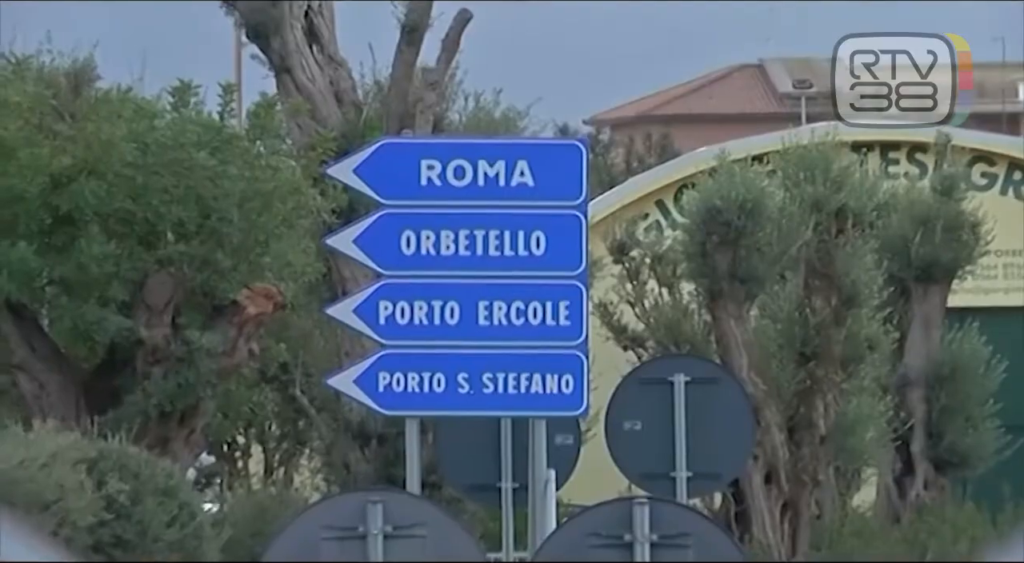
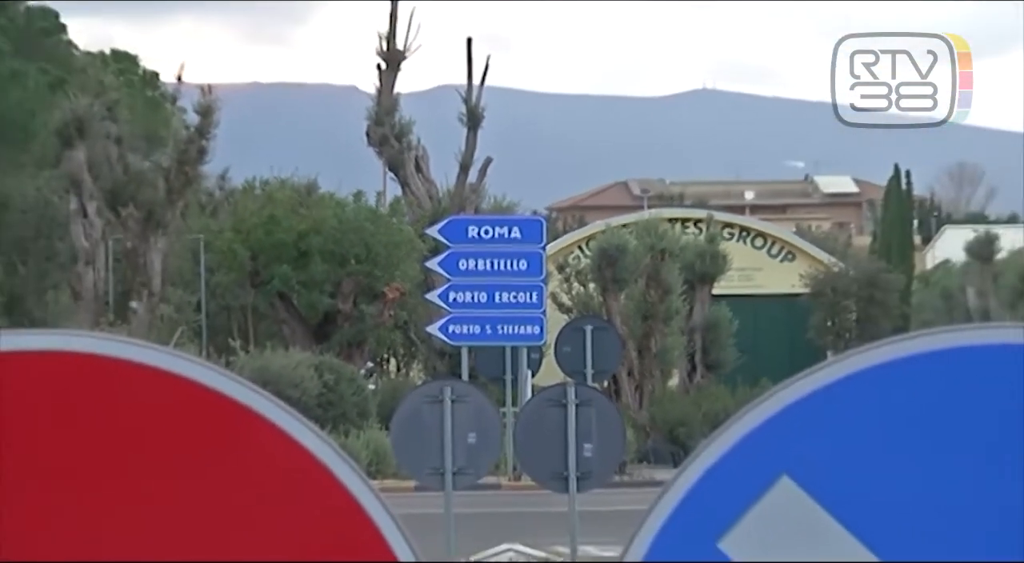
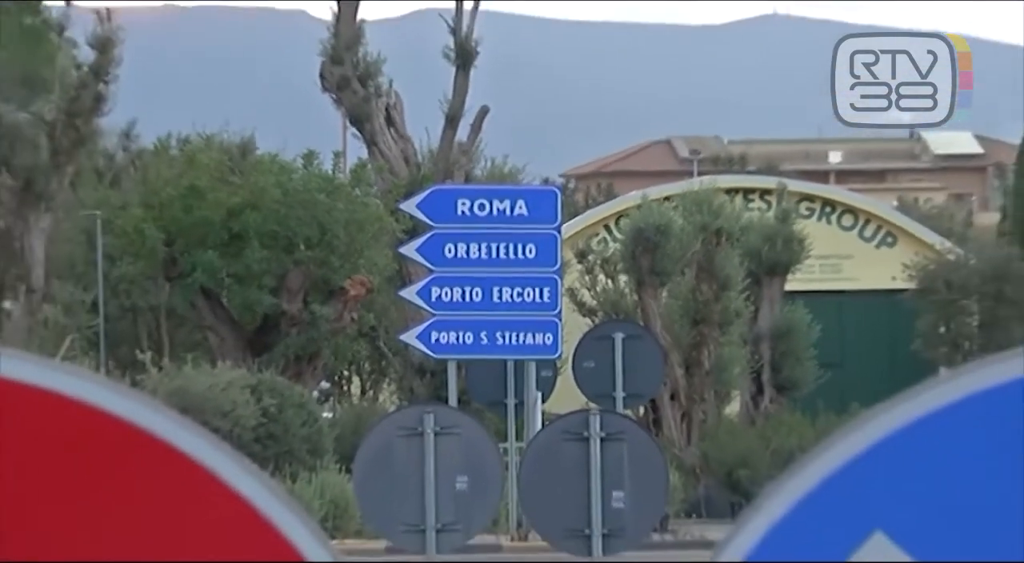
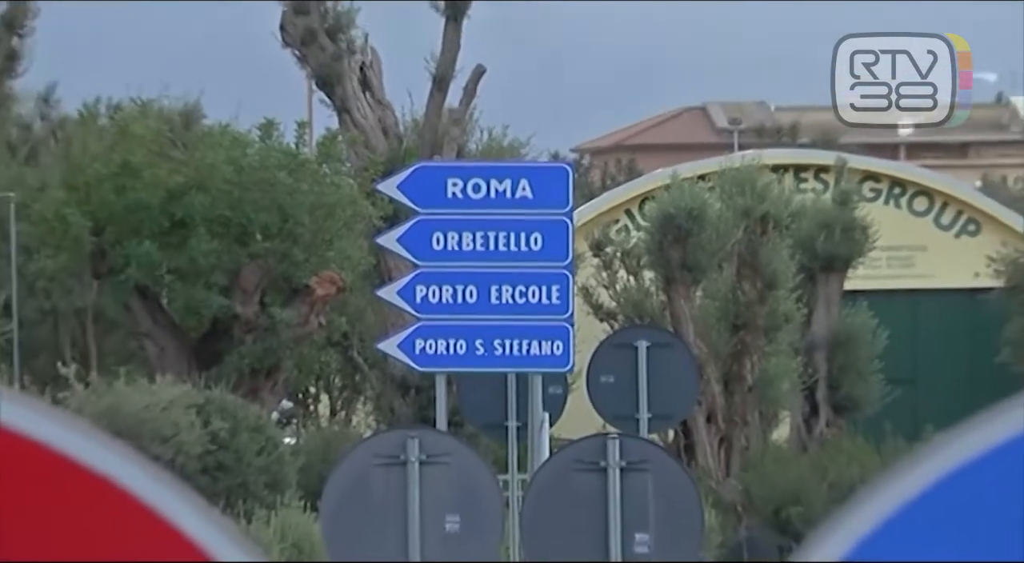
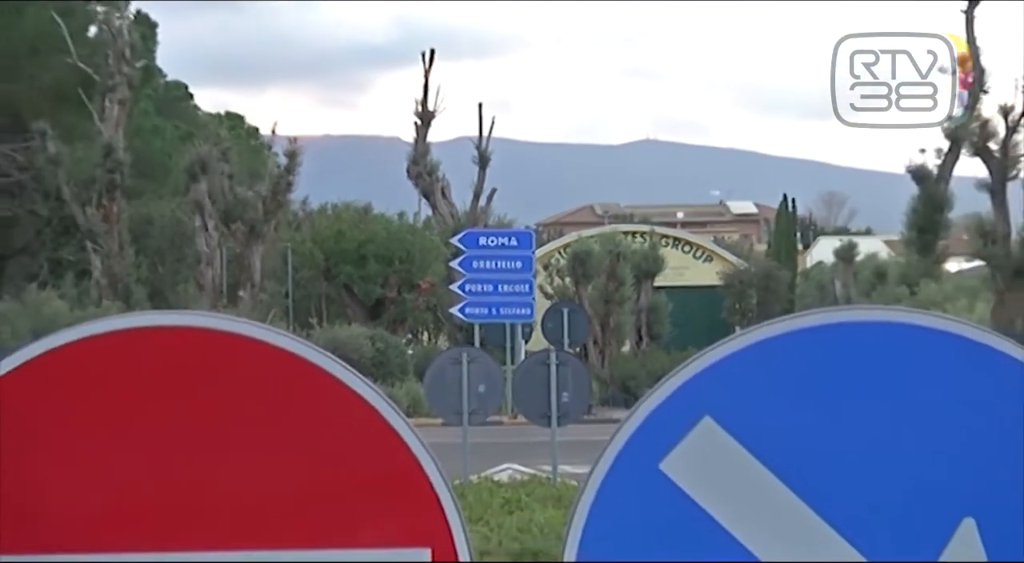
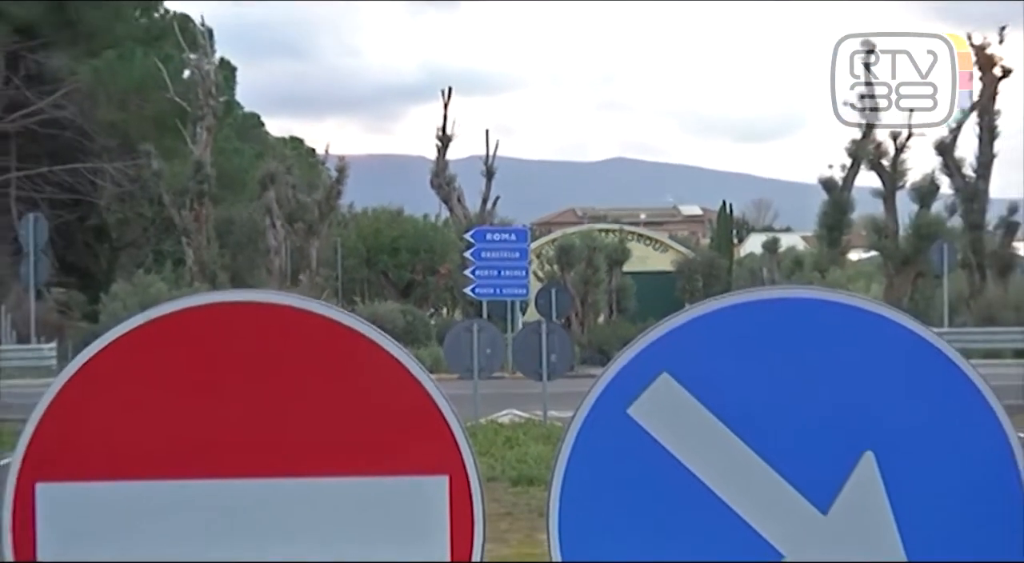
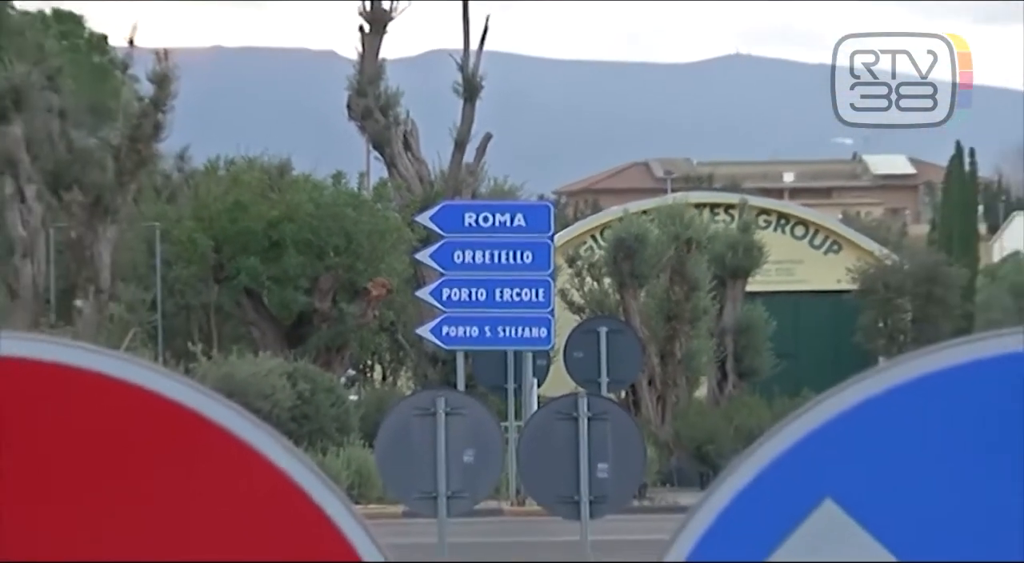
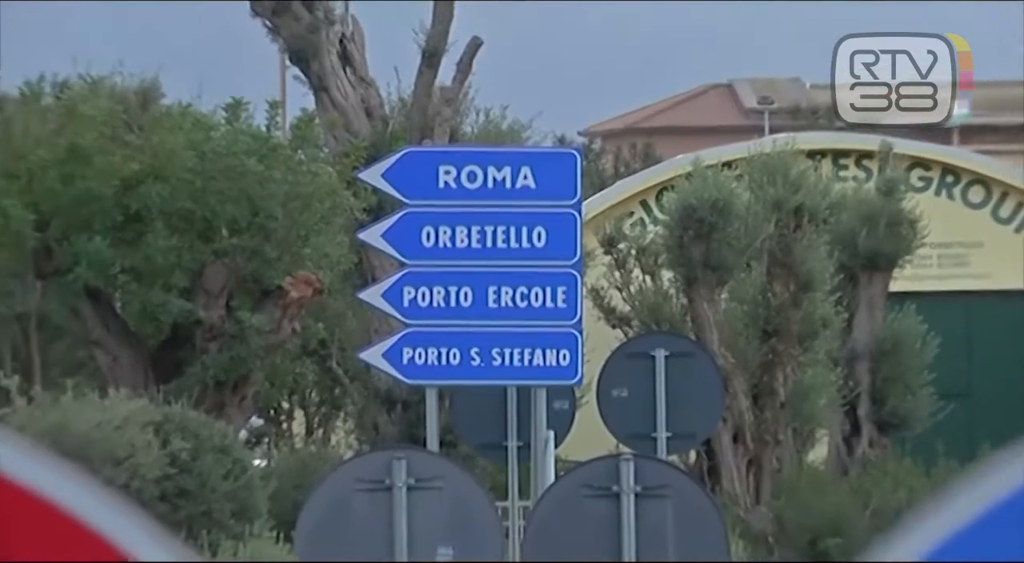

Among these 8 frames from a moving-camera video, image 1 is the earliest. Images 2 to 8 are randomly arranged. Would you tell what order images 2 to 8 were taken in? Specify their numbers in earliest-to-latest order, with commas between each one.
8, 4, 3, 7, 2, 5, 6
